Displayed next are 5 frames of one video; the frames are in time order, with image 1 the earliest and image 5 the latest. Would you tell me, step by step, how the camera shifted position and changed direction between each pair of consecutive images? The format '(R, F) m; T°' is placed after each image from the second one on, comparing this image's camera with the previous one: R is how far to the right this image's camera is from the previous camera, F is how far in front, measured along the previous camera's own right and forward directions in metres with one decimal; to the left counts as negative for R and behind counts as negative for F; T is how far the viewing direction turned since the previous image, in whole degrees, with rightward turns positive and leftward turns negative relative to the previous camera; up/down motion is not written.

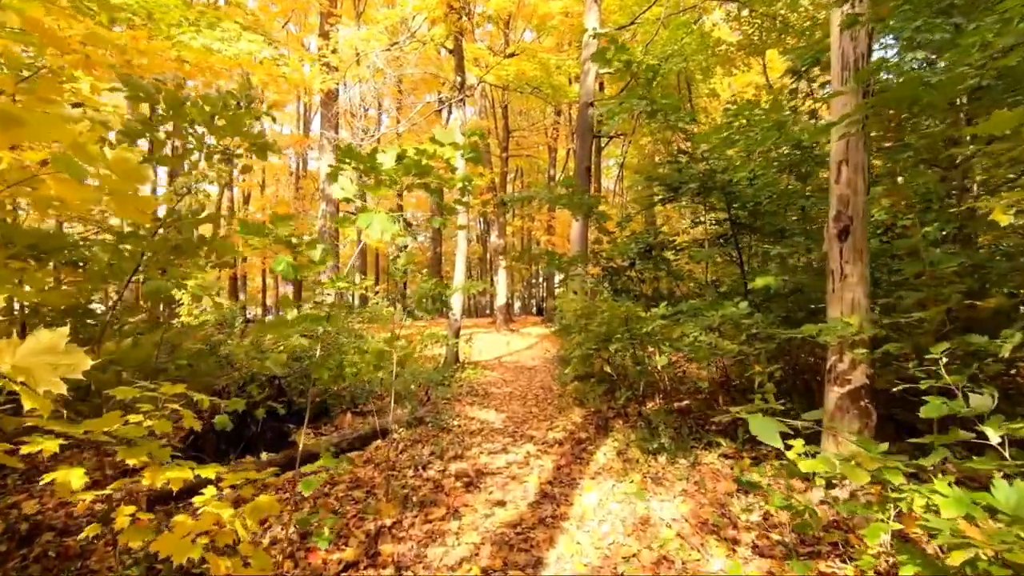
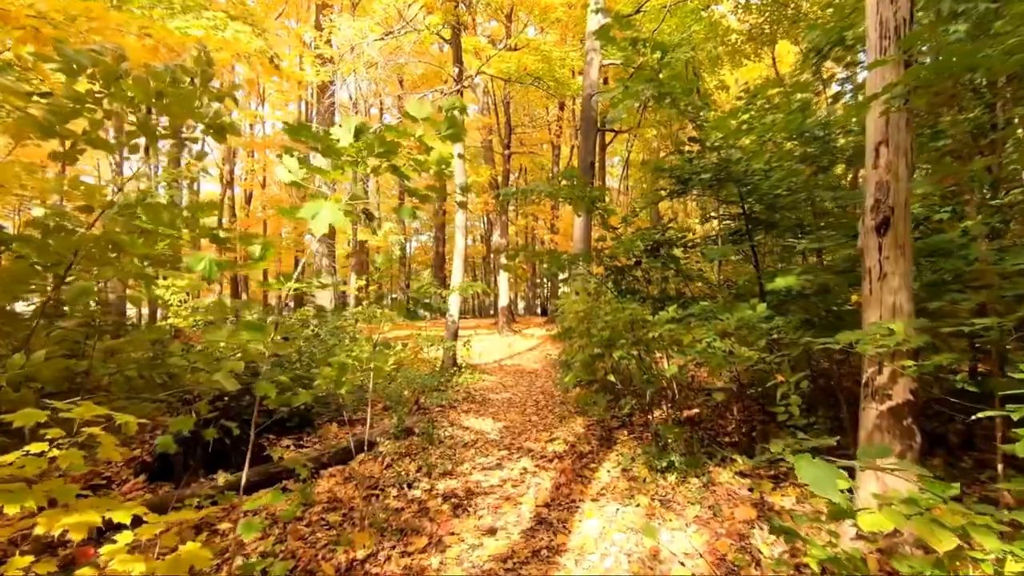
(+0.1, +0.4) m; -1°
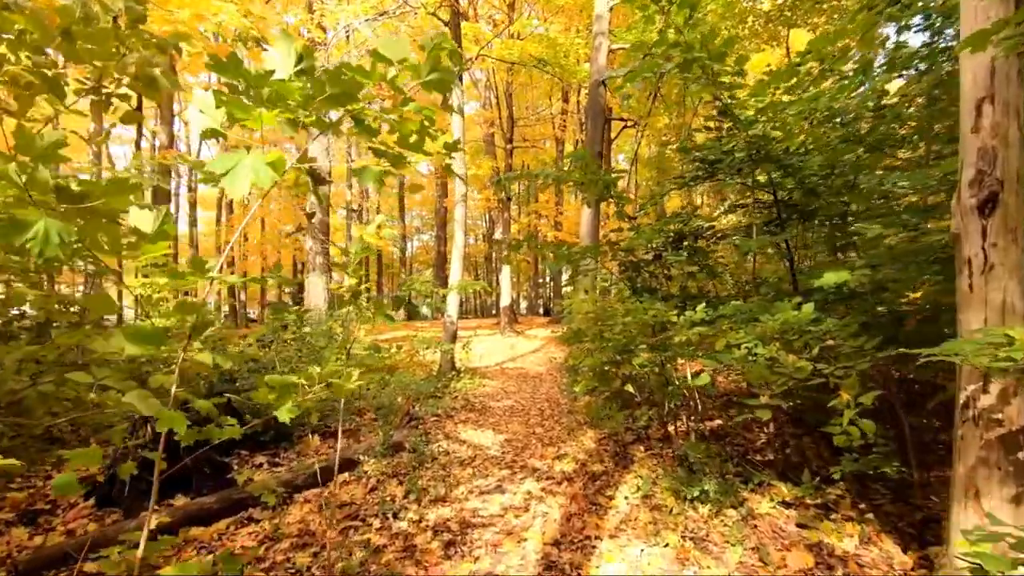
(0.0, +0.6) m; 0°
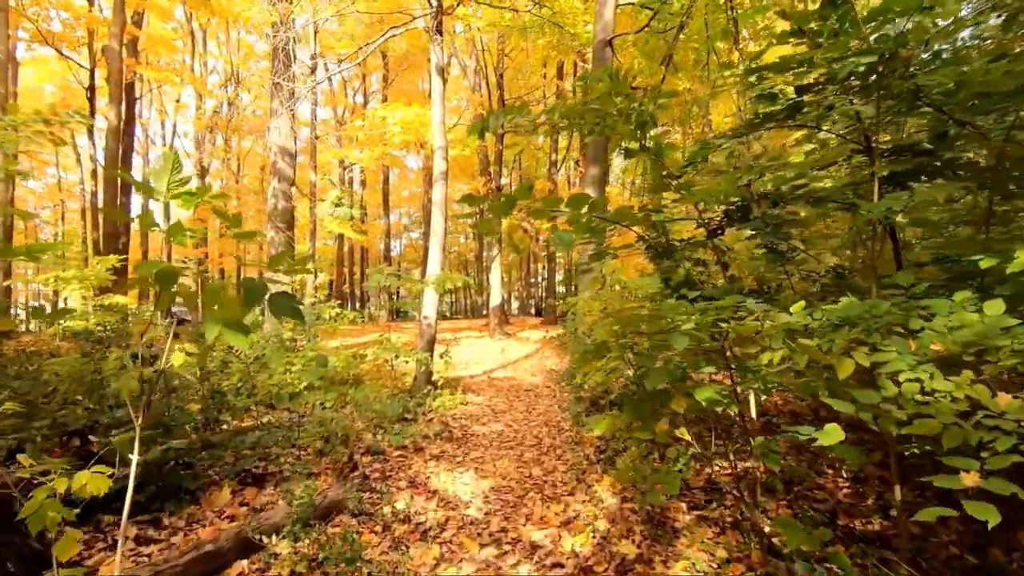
(0.0, +1.5) m; +1°
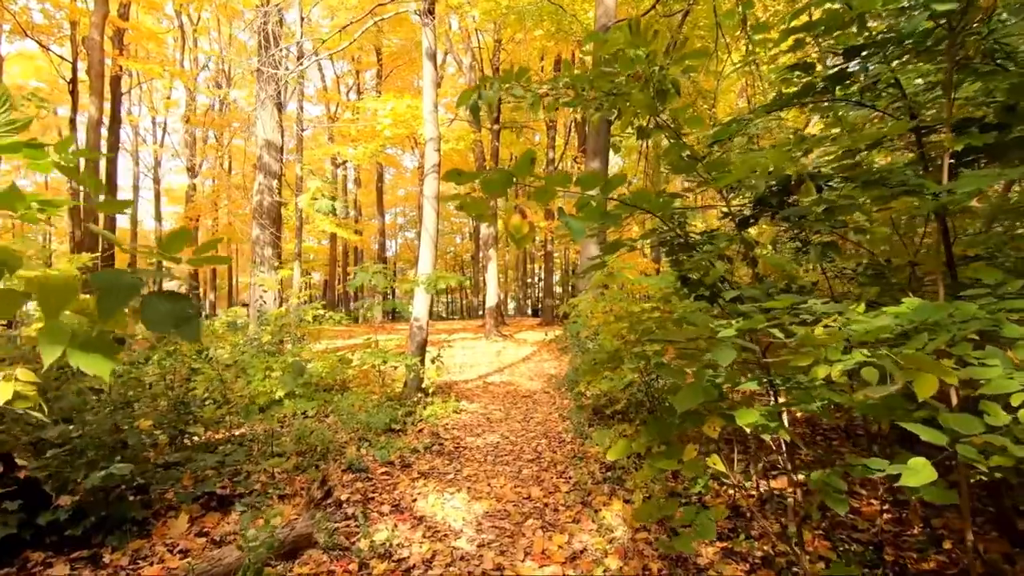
(0.0, +0.5) m; 0°
